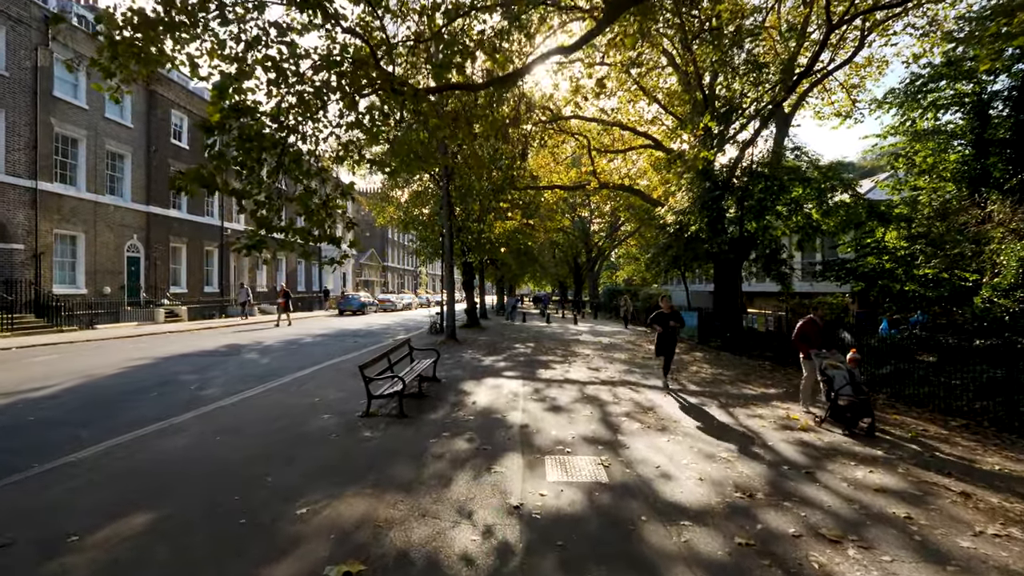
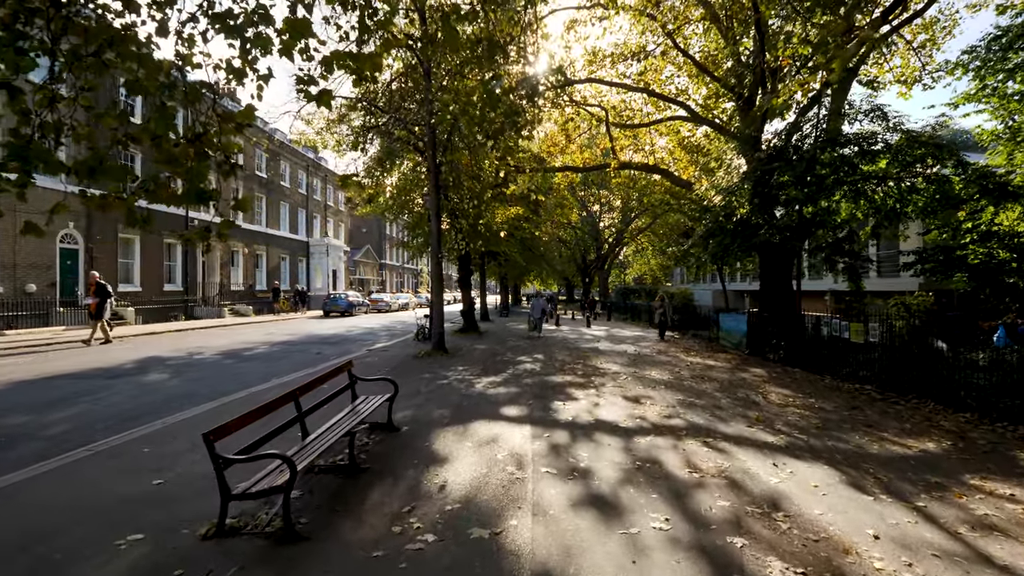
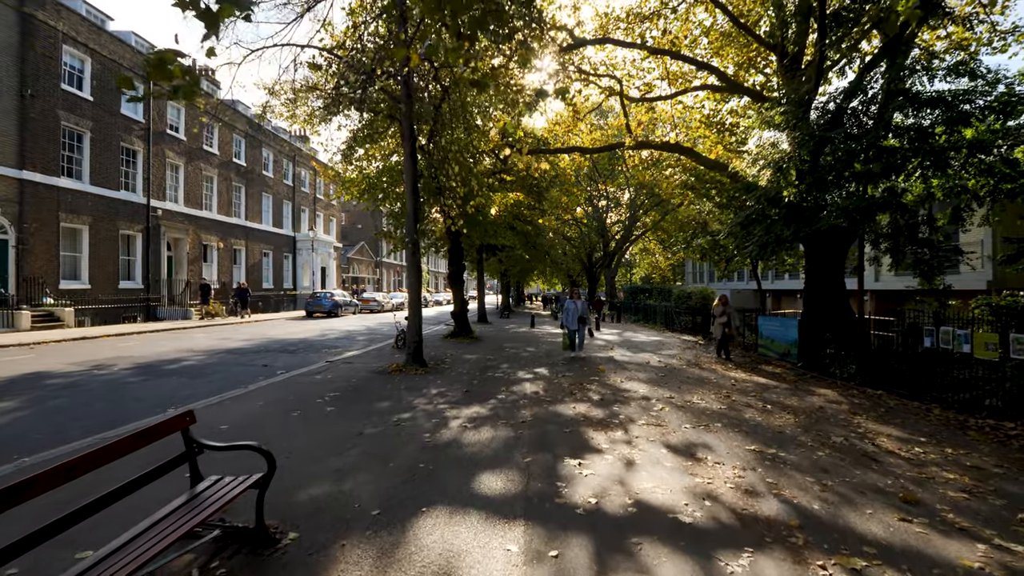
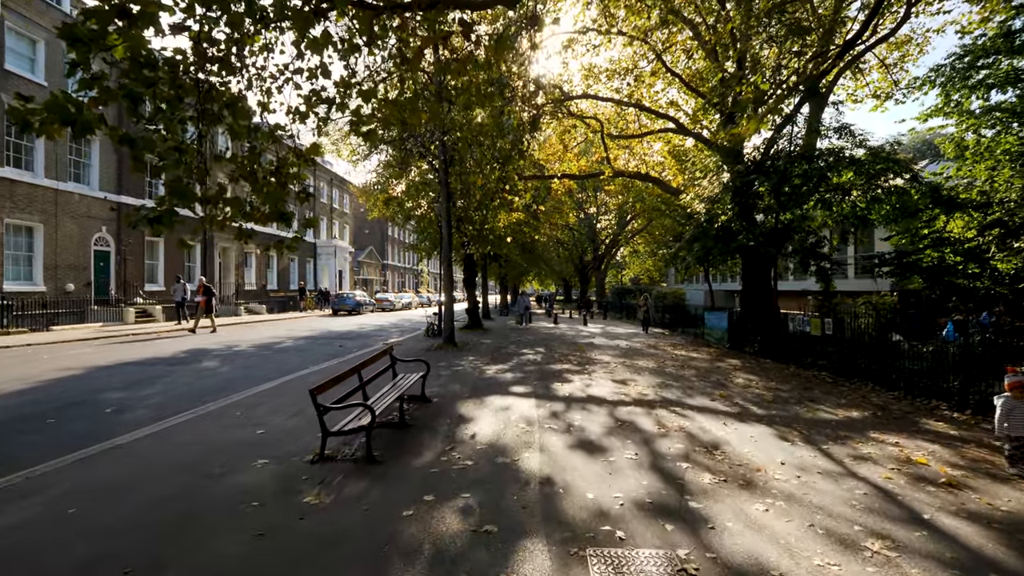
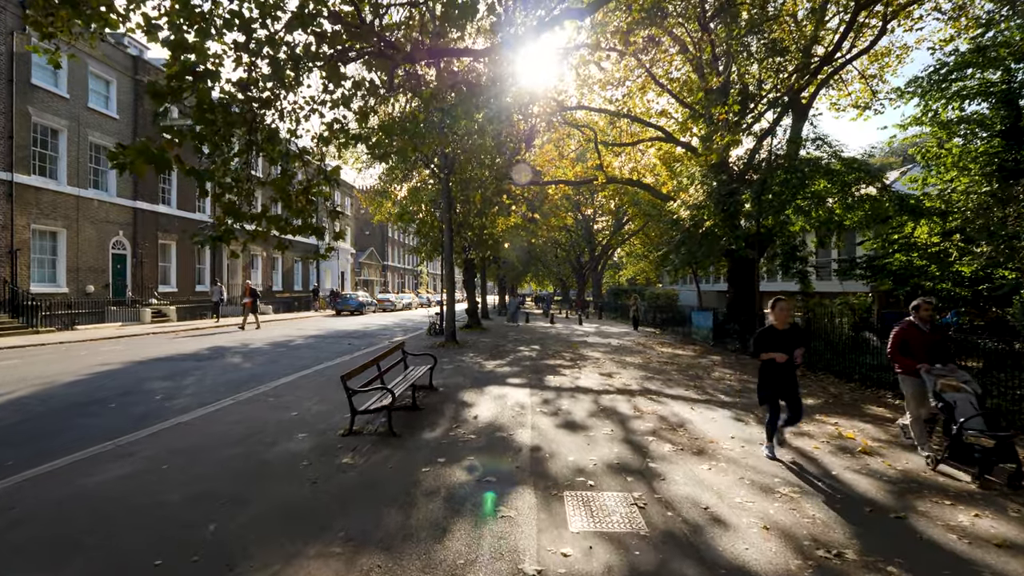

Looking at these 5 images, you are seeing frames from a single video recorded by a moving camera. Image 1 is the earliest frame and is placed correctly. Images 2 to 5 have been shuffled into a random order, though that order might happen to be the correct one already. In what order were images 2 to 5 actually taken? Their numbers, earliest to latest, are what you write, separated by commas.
5, 4, 2, 3
